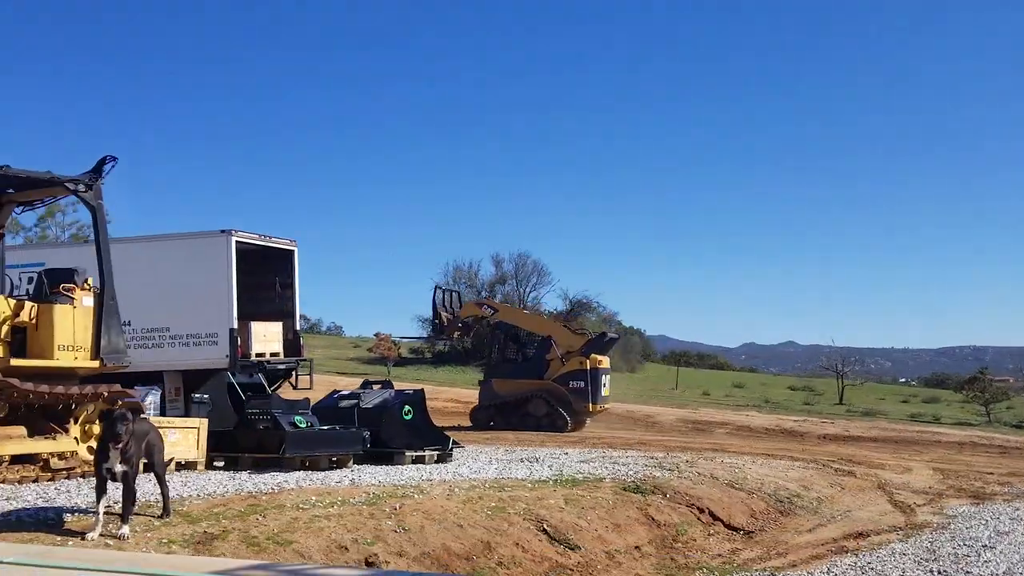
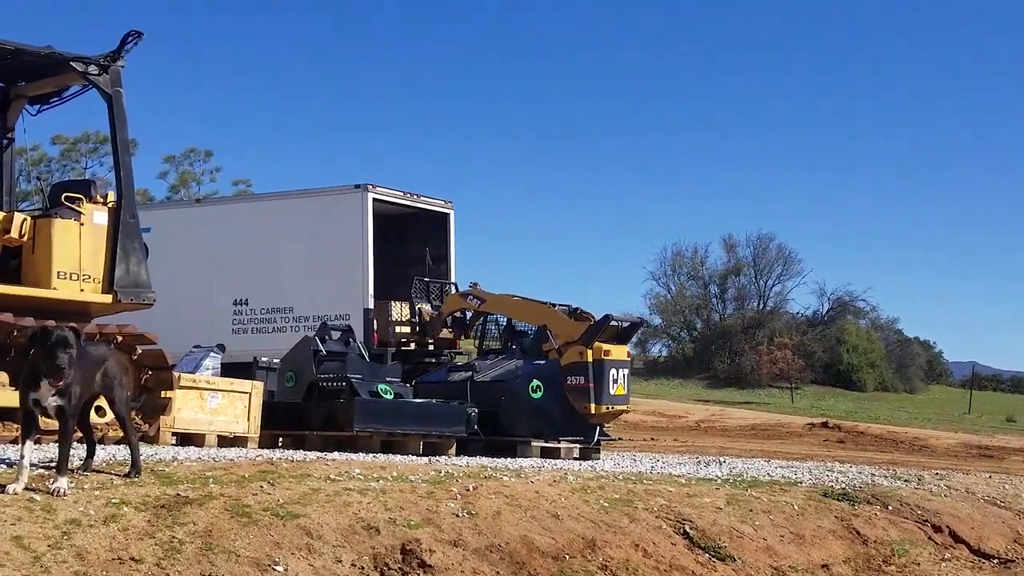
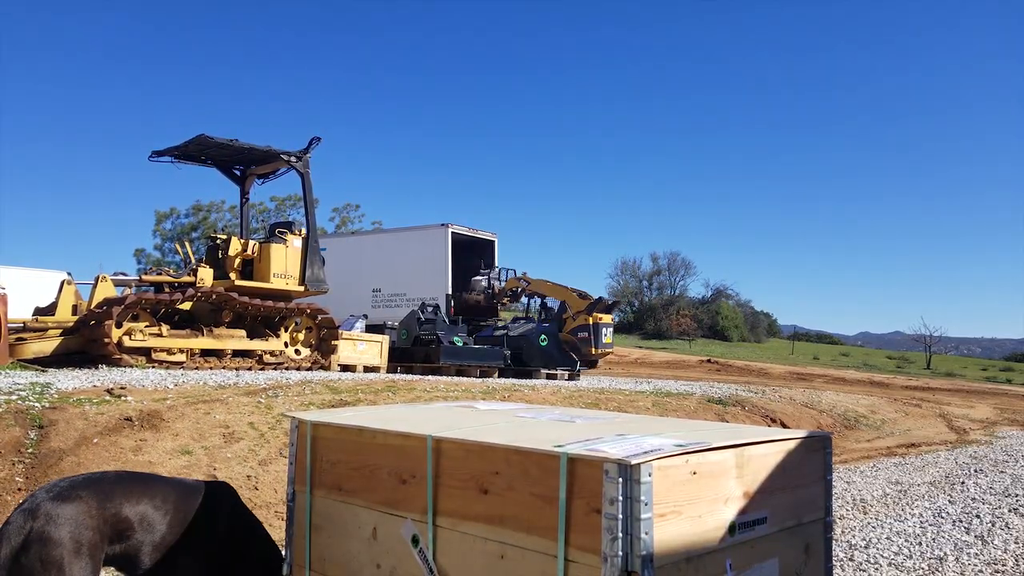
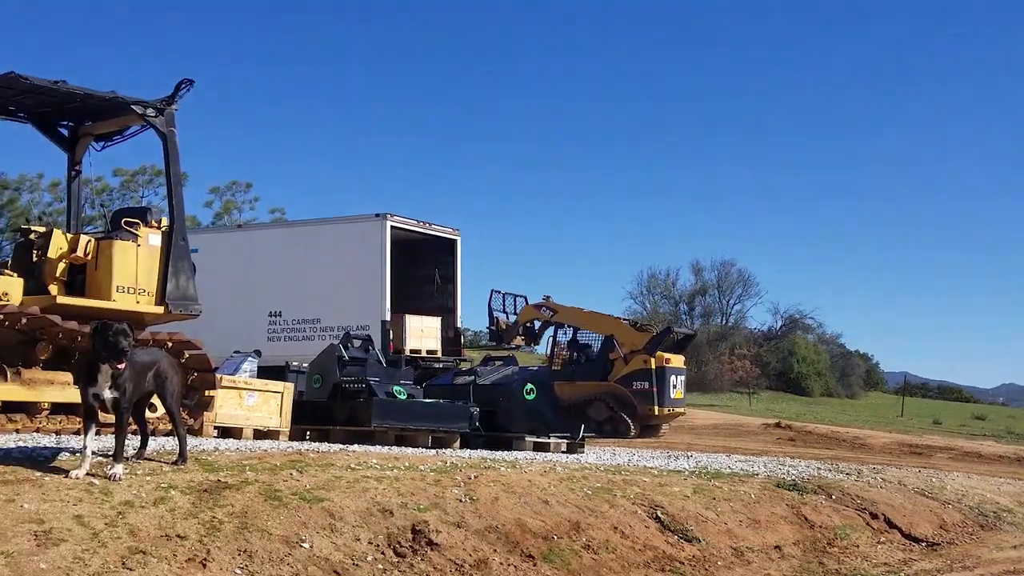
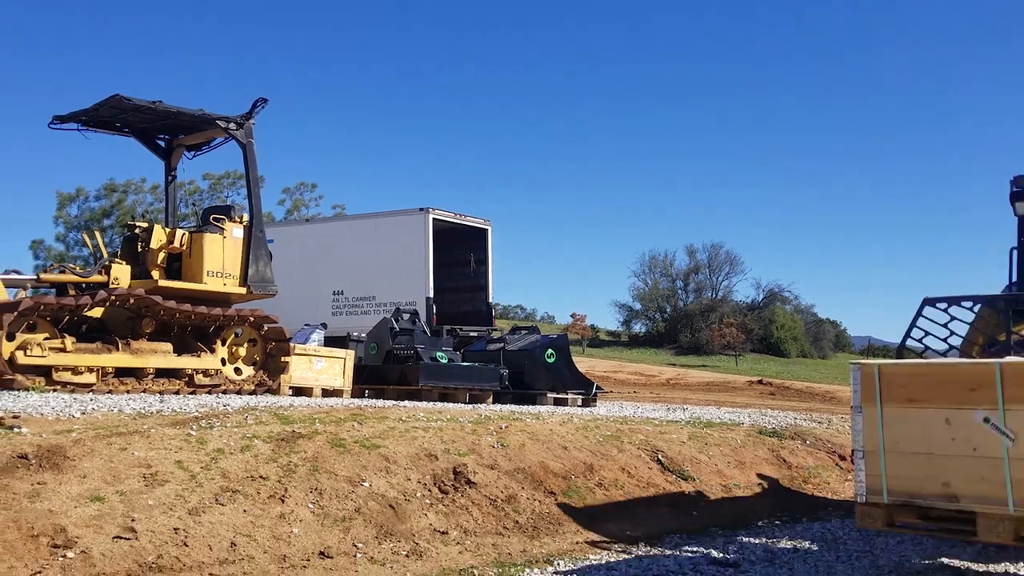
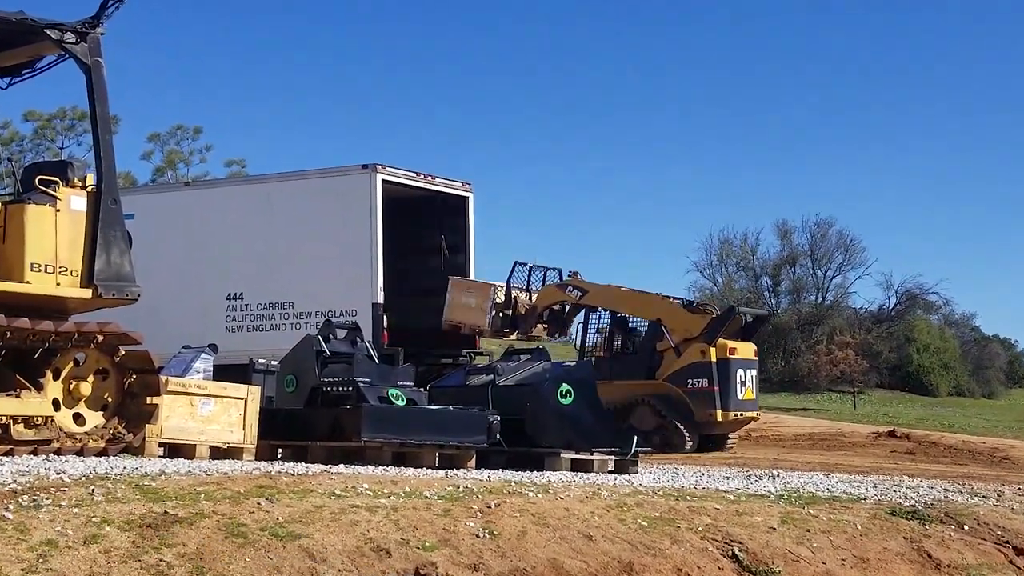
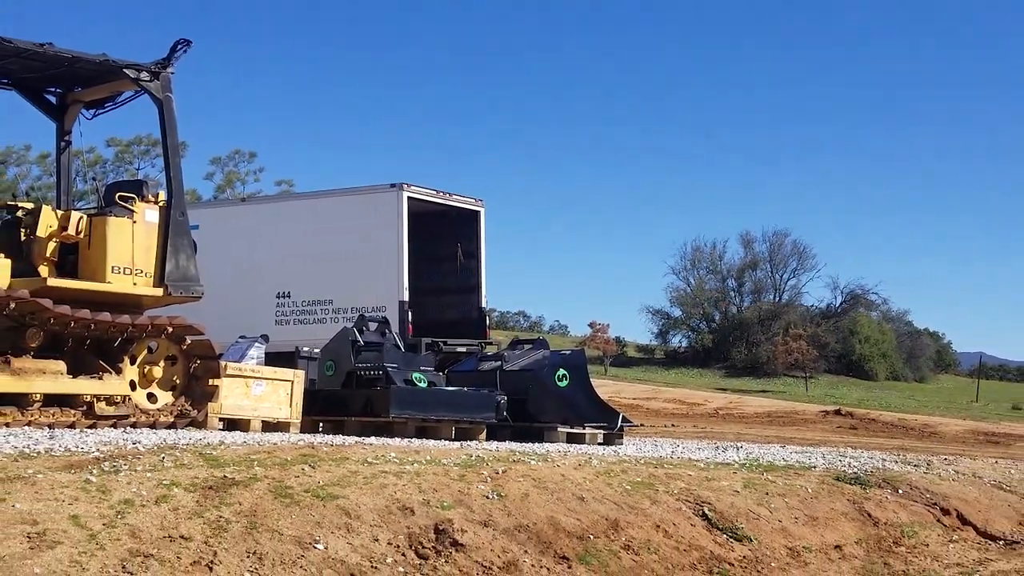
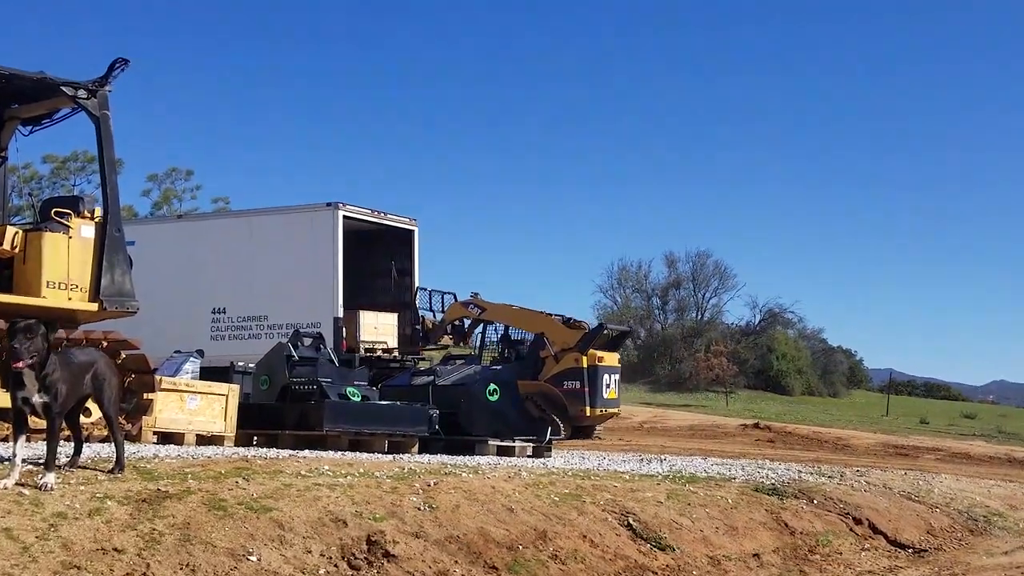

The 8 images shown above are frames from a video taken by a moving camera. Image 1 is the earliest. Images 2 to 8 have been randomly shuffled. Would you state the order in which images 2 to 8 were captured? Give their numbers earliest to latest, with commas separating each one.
4, 8, 2, 6, 7, 5, 3
